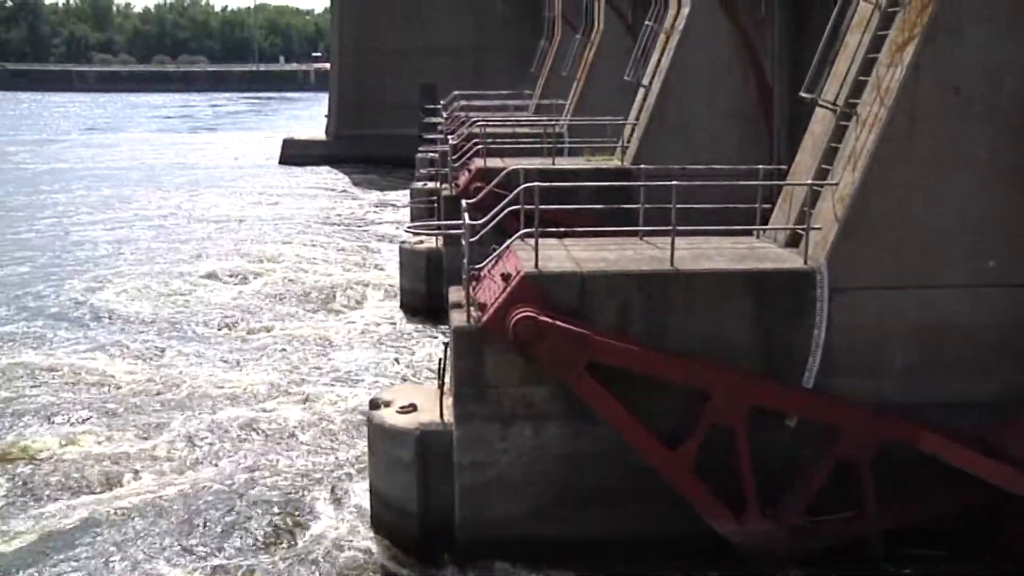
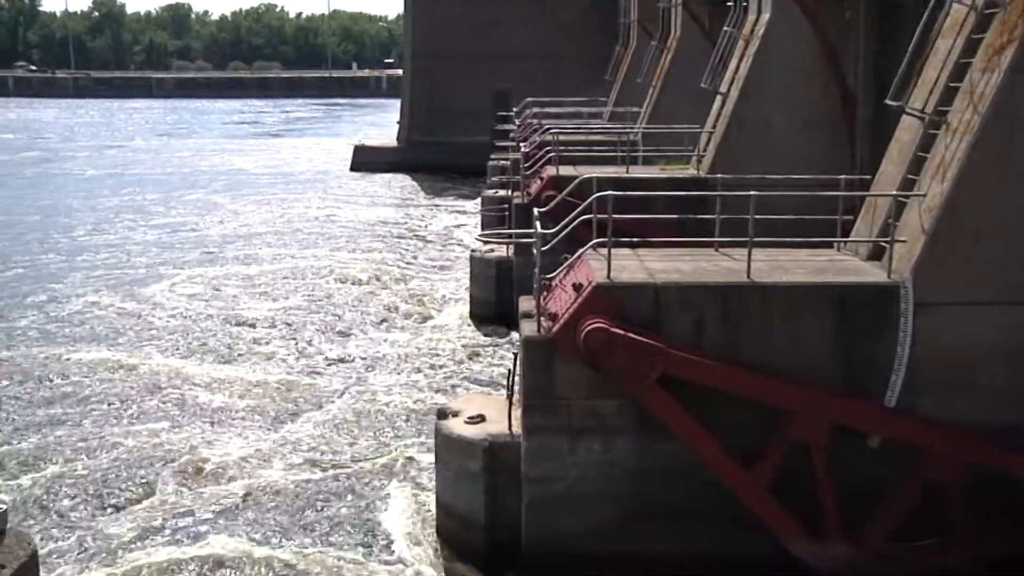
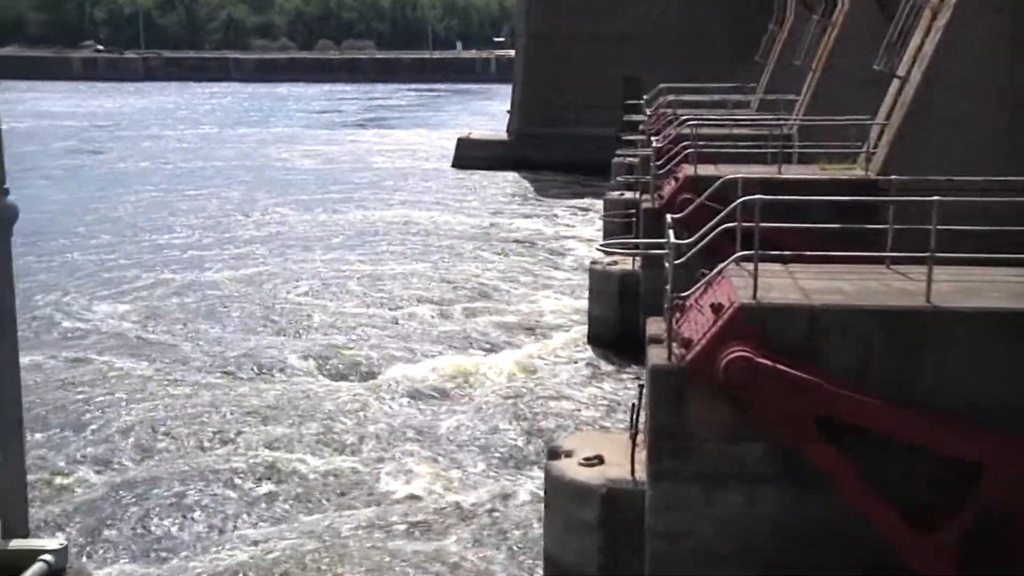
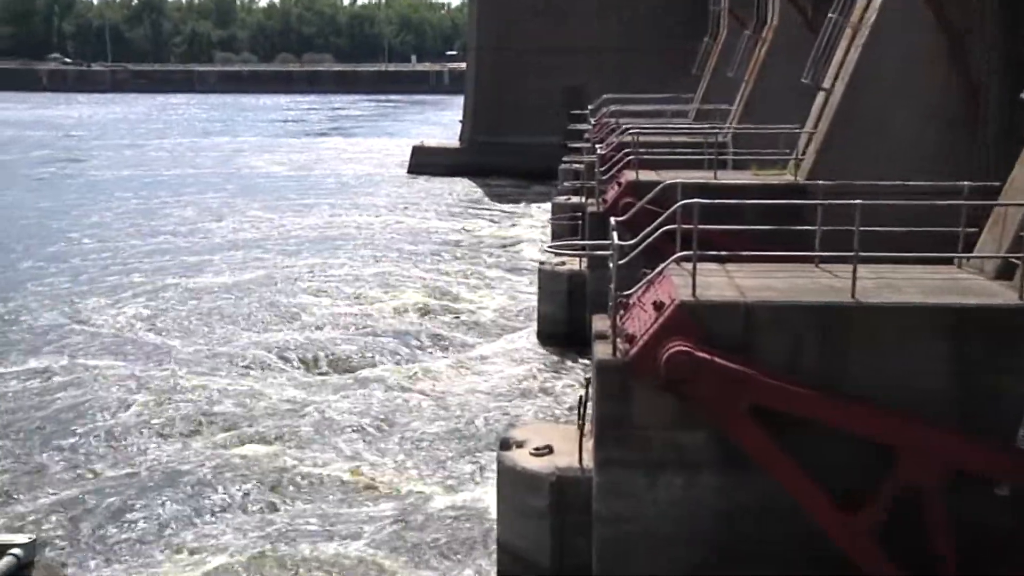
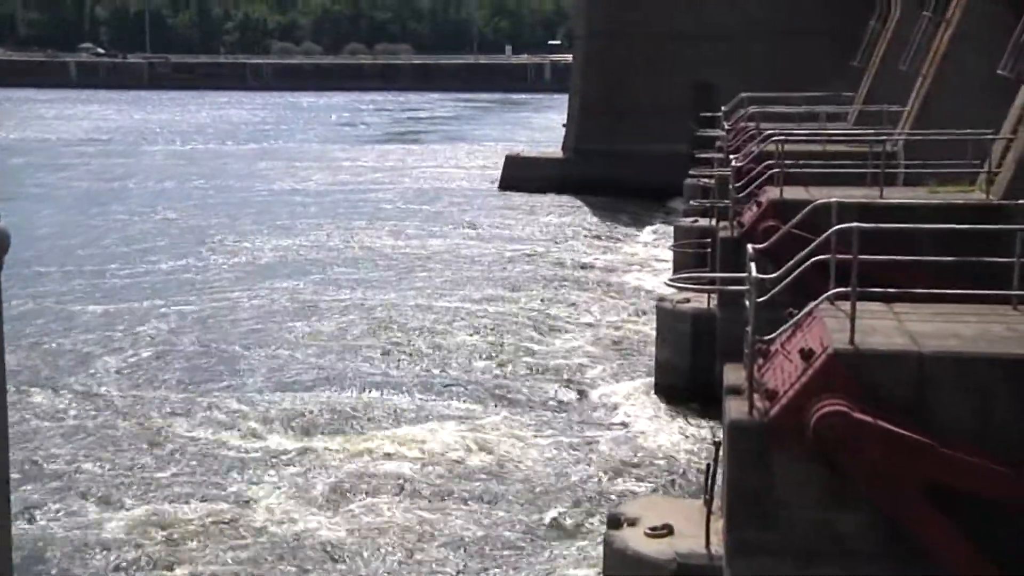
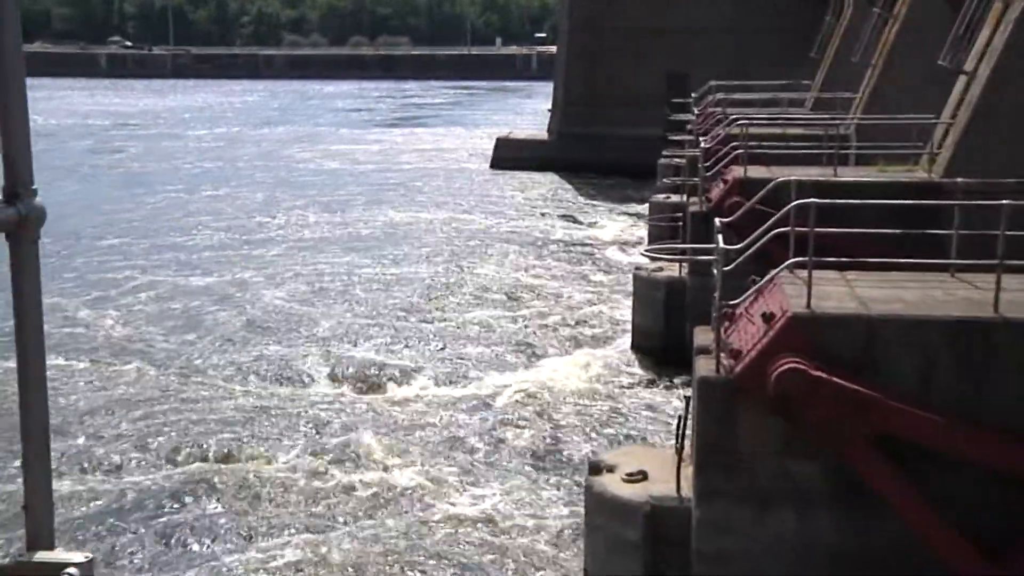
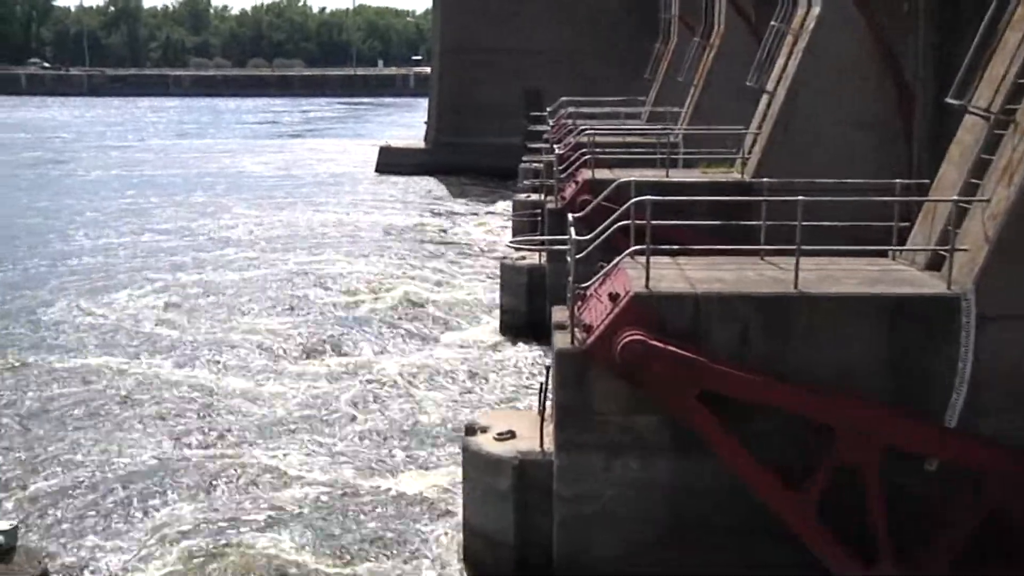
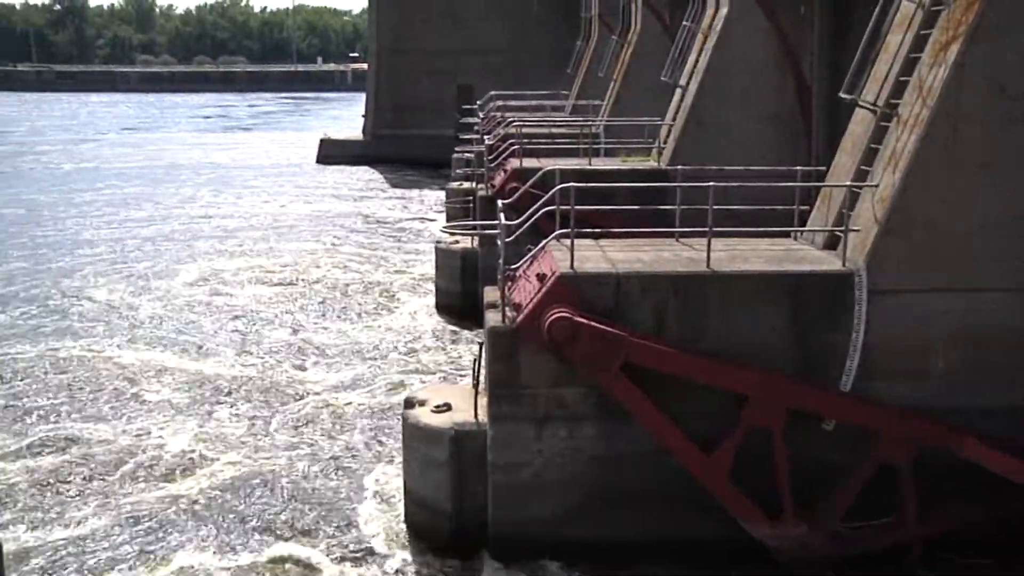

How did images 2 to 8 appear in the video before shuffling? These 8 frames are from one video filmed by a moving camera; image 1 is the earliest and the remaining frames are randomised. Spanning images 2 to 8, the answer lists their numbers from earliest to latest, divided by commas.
8, 2, 7, 4, 3, 6, 5
